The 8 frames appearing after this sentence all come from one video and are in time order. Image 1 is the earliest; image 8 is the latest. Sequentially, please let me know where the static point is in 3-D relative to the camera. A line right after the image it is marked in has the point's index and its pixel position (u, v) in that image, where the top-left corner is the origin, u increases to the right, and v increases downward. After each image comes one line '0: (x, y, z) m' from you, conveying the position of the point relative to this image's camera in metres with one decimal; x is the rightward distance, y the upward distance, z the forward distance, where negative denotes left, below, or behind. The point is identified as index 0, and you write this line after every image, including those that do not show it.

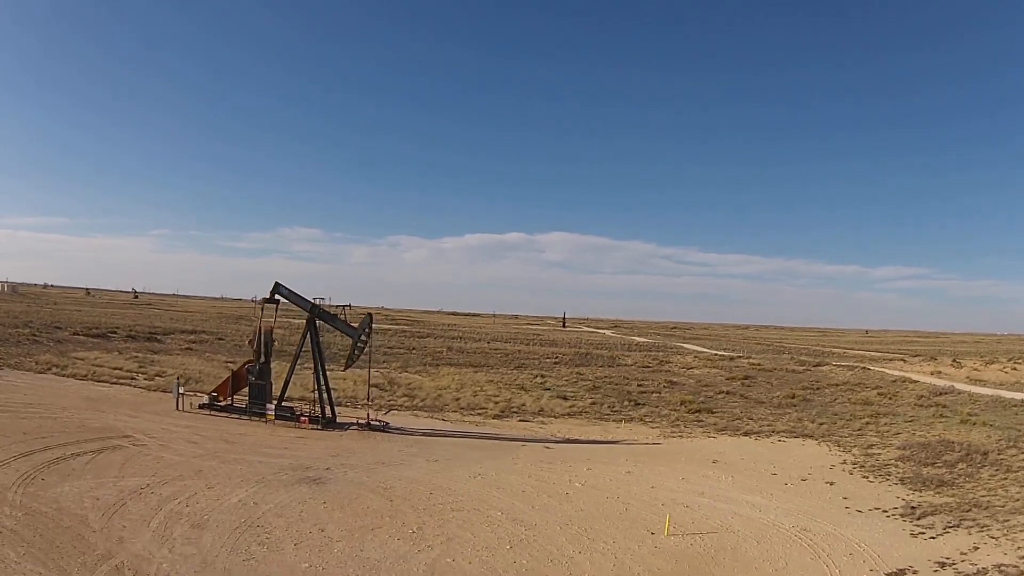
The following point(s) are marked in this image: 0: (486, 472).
0: (-0.5, -5.5, +19.2) m
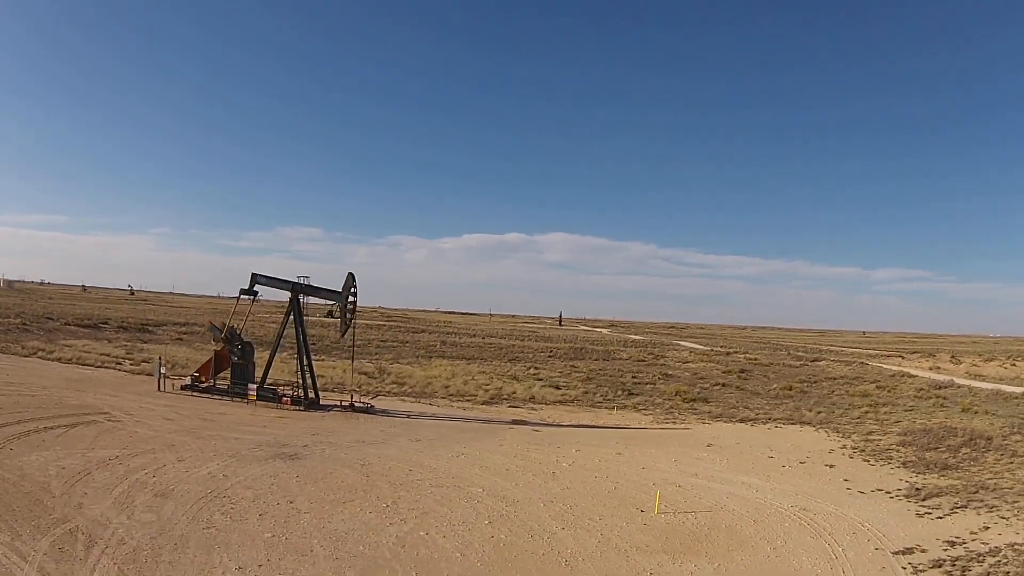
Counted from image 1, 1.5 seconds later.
0: (-1.0, -4.8, +18.9) m
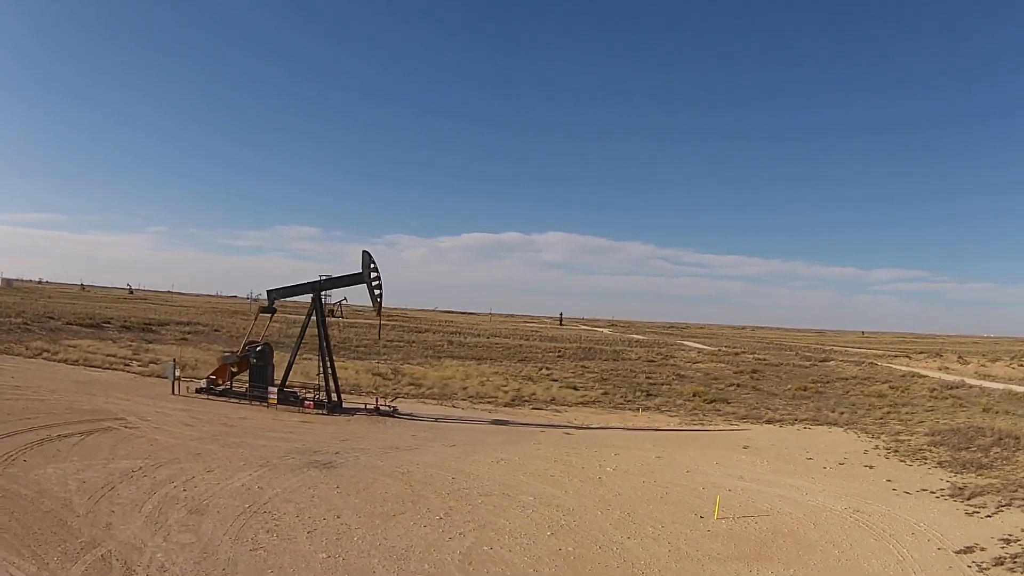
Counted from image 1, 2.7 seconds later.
0: (+0.1, -4.7, +17.9) m
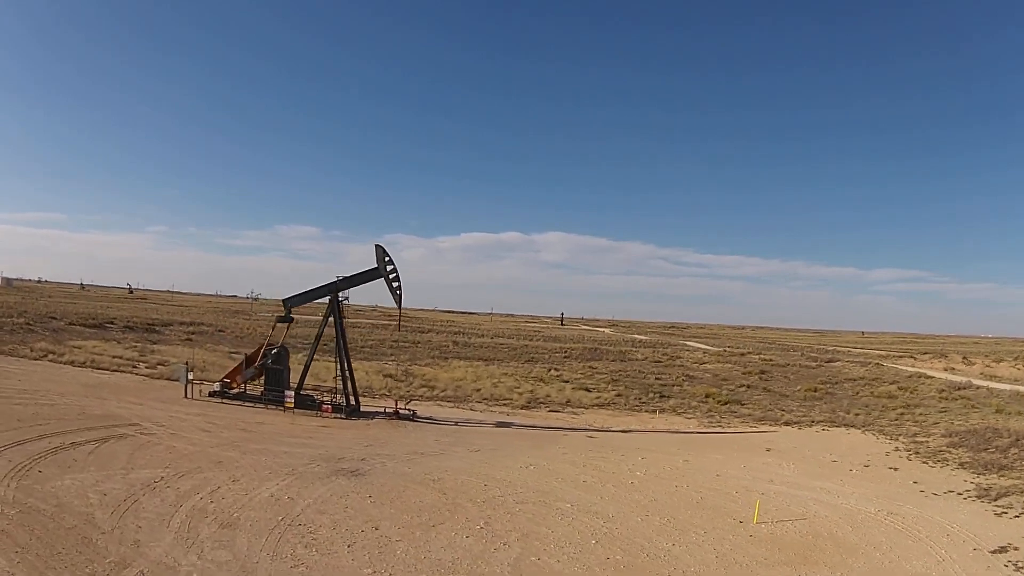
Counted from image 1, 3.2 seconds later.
0: (+0.8, -4.7, +17.3) m
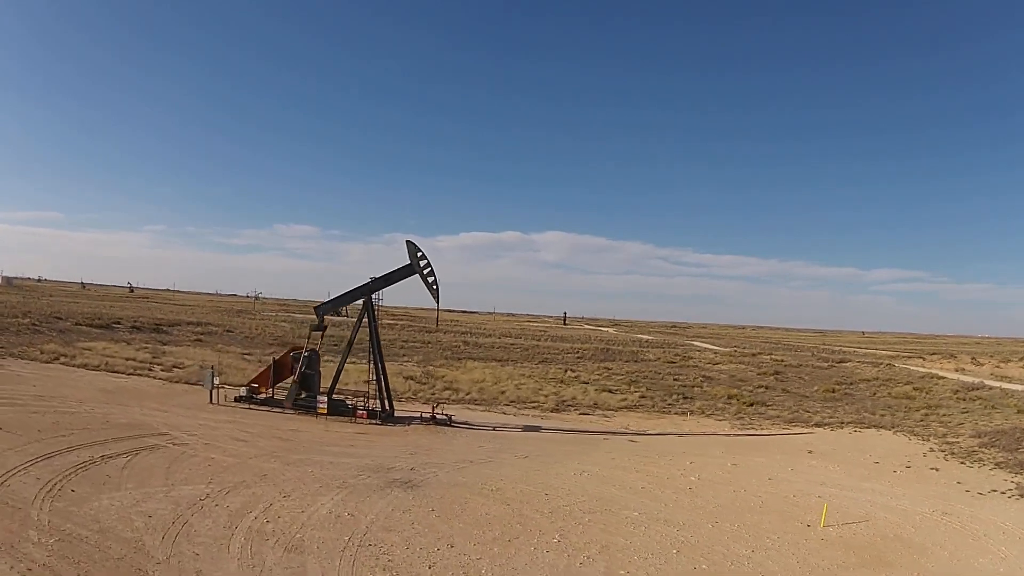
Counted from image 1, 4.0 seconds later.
0: (+2.0, -4.7, +16.3) m
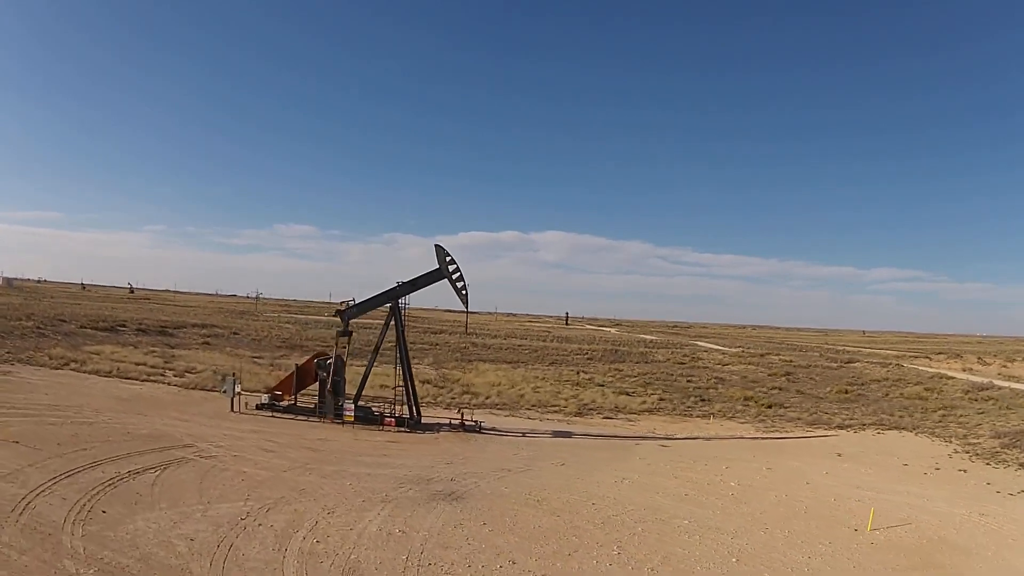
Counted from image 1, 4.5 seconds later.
0: (+2.9, -4.7, +15.7) m
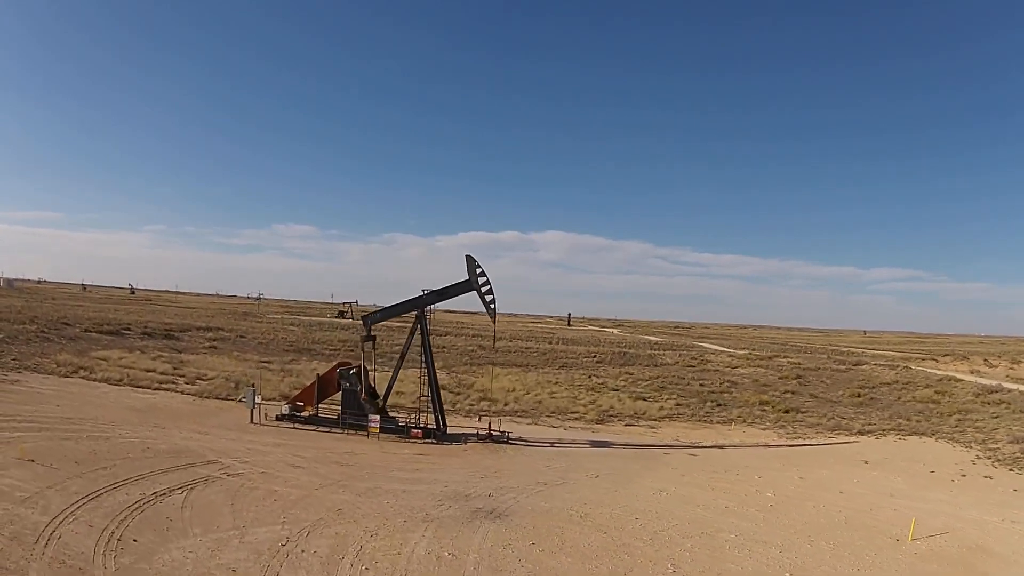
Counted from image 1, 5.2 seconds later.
0: (+3.7, -4.8, +15.1) m
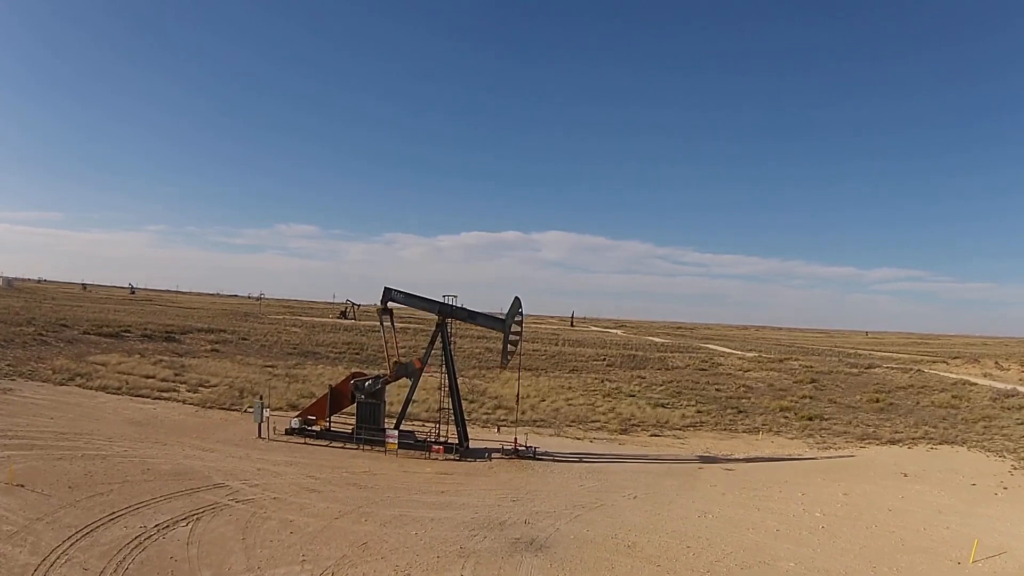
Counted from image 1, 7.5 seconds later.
0: (+4.3, -4.9, +14.0) m
